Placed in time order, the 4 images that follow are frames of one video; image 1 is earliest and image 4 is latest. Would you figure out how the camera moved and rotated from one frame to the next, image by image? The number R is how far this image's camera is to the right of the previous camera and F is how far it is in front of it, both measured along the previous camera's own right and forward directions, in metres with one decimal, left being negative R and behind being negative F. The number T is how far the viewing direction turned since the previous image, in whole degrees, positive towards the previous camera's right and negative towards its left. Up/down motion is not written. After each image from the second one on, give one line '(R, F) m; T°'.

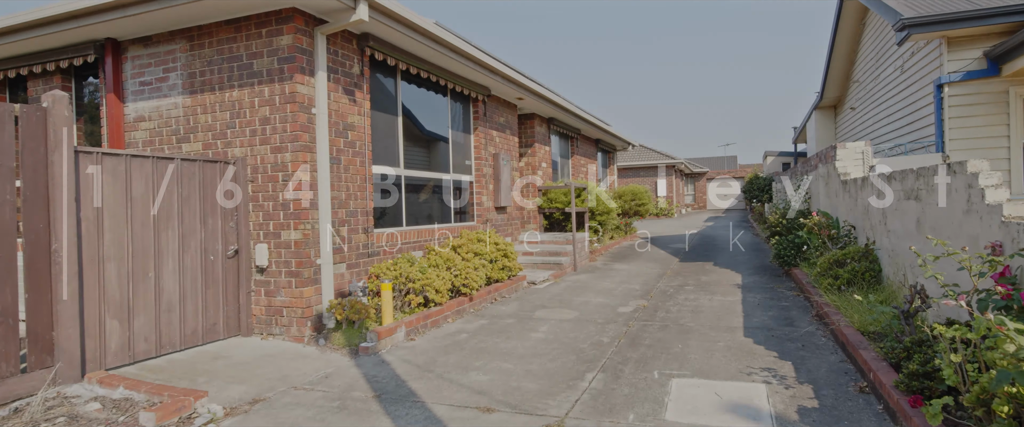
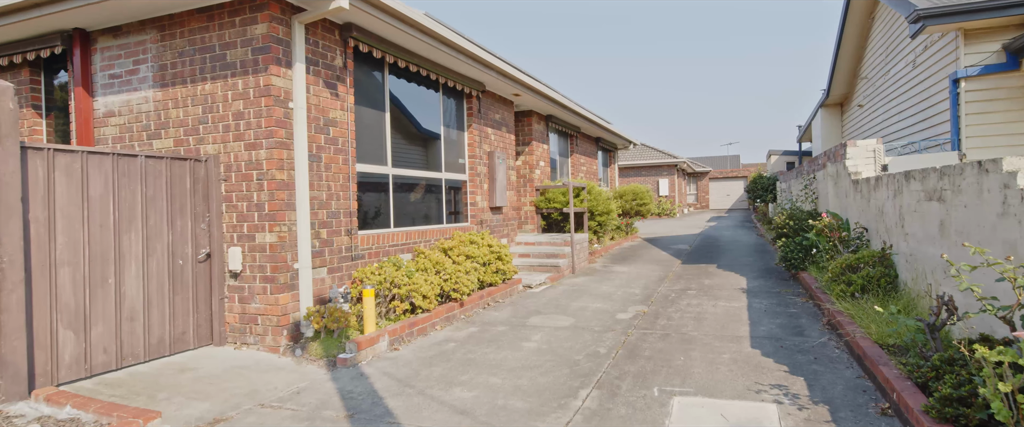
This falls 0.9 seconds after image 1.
(+0.1, +0.4) m; 0°
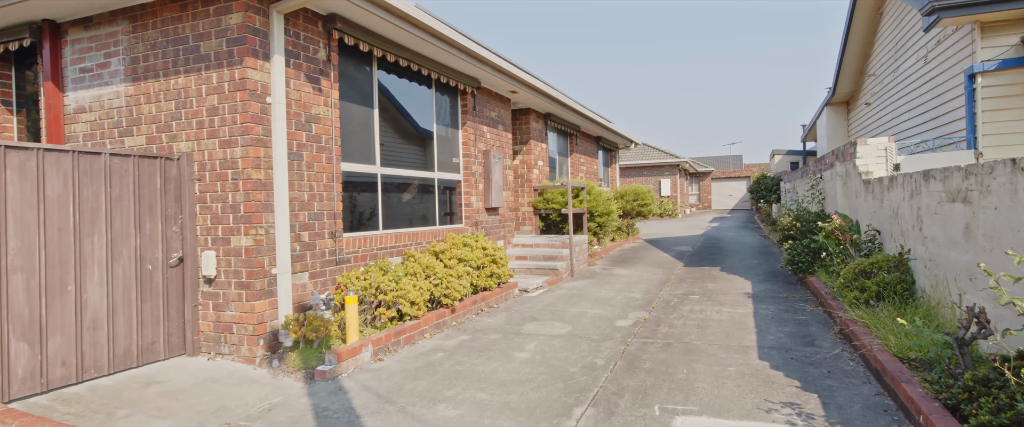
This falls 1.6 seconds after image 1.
(+0.1, +0.3) m; 0°
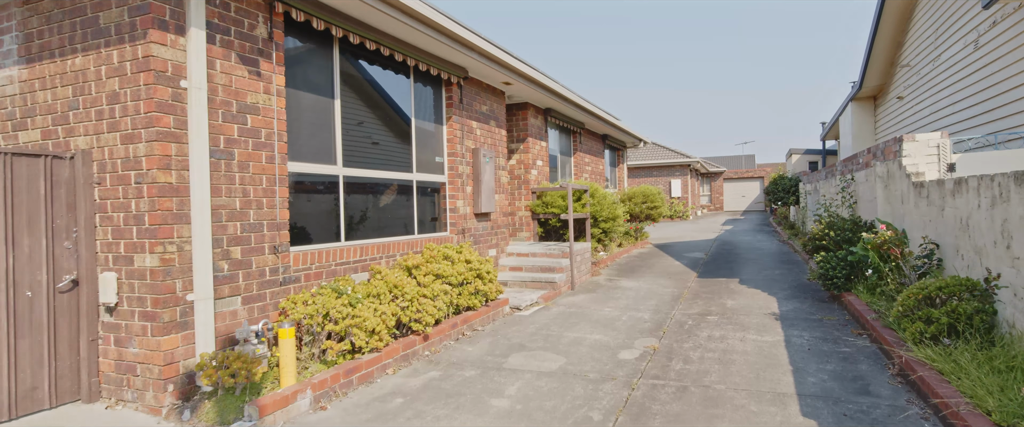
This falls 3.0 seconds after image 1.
(+0.2, +1.0) m; -1°
